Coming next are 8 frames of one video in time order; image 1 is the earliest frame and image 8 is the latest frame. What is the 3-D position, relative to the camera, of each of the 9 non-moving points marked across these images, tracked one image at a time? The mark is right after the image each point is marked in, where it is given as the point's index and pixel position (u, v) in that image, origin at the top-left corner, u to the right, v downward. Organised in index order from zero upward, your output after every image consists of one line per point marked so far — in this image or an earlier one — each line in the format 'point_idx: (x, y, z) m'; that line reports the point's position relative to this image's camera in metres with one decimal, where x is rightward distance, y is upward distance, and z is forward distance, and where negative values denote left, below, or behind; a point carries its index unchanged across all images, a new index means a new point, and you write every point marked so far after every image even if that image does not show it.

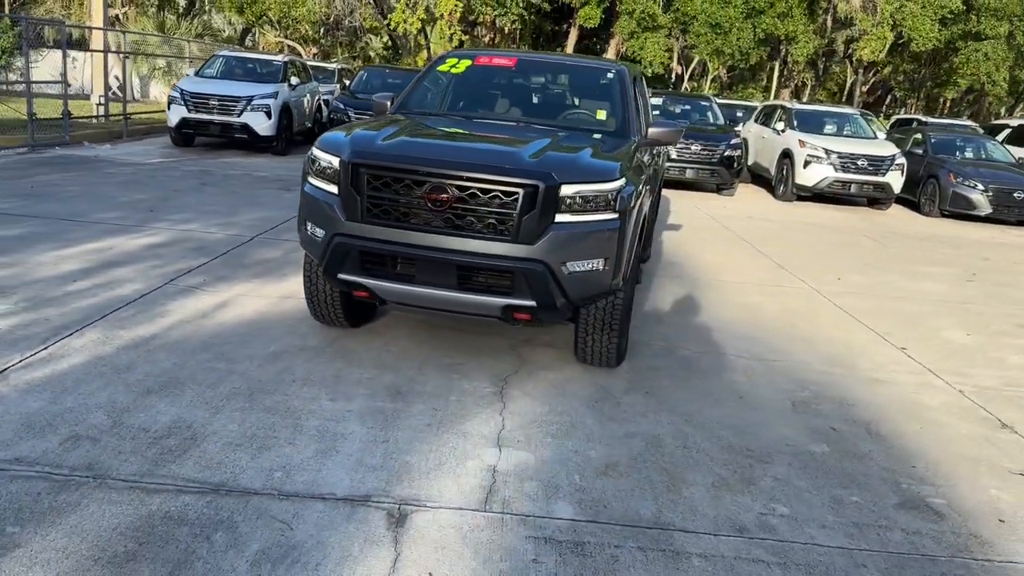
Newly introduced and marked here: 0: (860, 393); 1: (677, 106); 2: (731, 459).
0: (+2.1, -0.6, +5.1) m
1: (+3.2, +3.5, +16.2) m
2: (+1.0, -0.8, +4.0) m
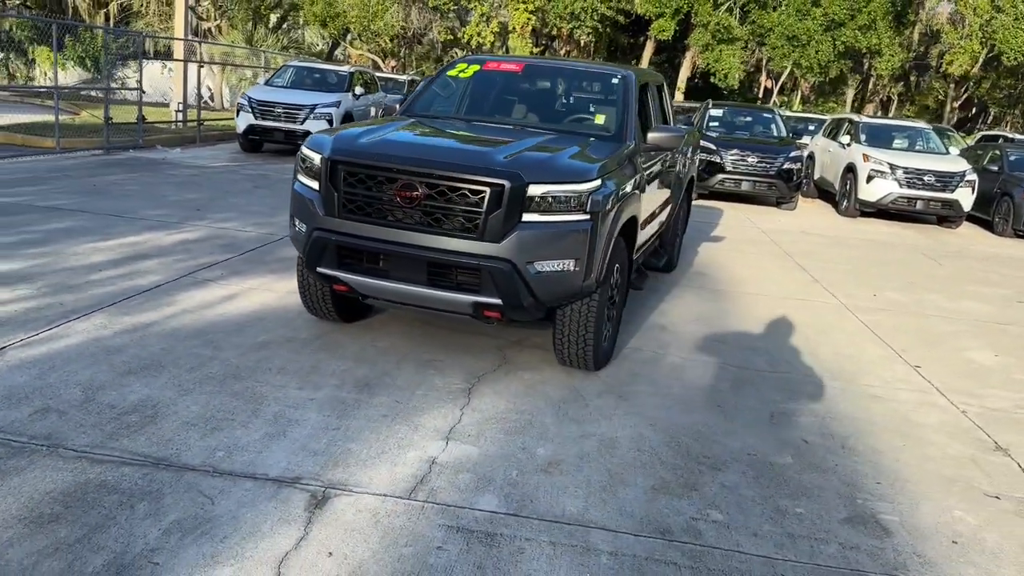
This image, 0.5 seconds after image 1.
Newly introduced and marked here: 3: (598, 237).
0: (+2.0, -0.7, +4.9) m
1: (+4.3, +3.2, +15.9) m
2: (+0.8, -0.8, +3.9) m
3: (+0.5, +0.3, +4.5) m
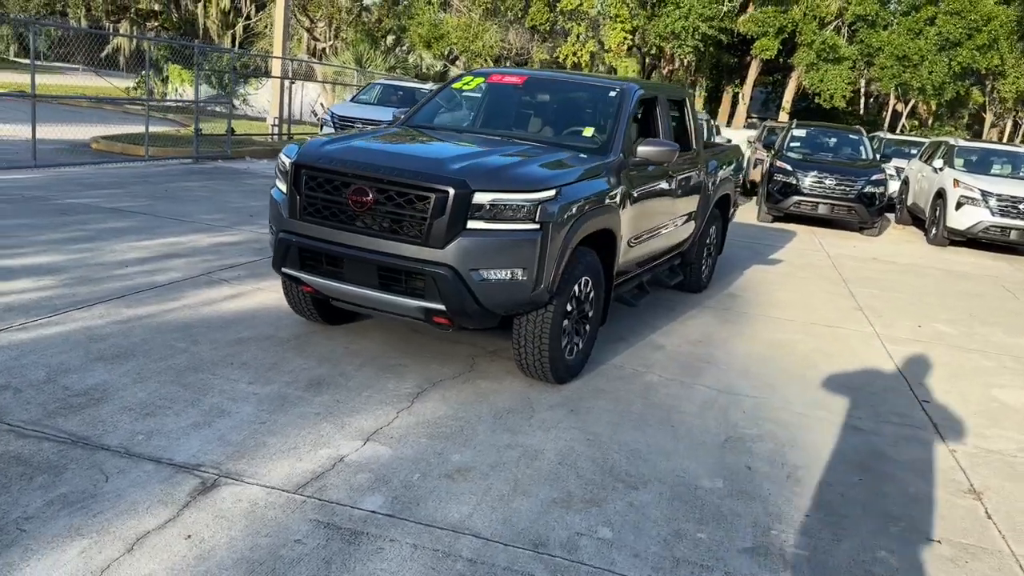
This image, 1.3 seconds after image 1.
0: (+1.7, -0.8, +4.6) m
1: (+5.7, +2.7, +15.3) m
2: (+0.4, -0.9, +3.8) m
3: (+0.2, +0.2, +4.5) m
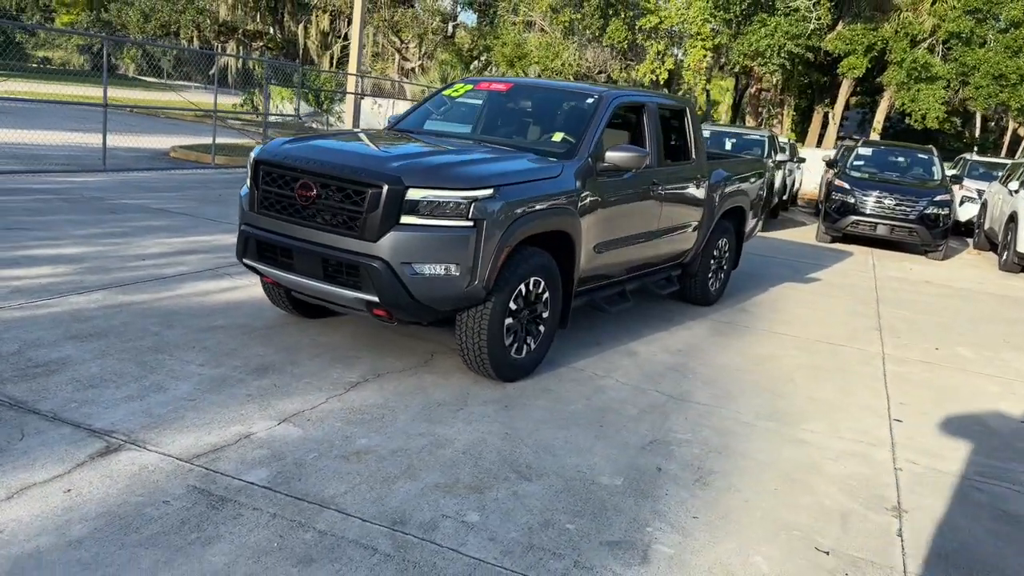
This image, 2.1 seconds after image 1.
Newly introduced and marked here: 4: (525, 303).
0: (+1.3, -0.9, +4.5) m
1: (+6.7, +2.3, +14.7) m
2: (-0.1, -0.8, +3.9) m
3: (-0.2, +0.2, +4.6) m
4: (+0.1, -0.1, +5.1) m
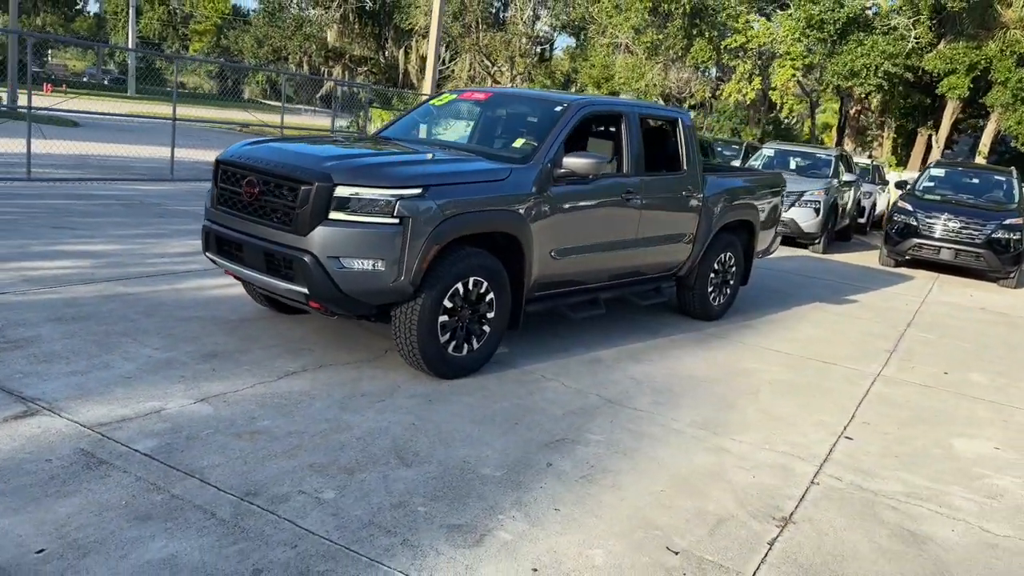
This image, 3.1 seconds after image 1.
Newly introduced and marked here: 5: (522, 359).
0: (+0.8, -0.9, +4.5) m
1: (+7.6, +1.8, +13.9) m
2: (-0.7, -0.8, +4.0) m
3: (-0.6, +0.3, +4.8) m
4: (-0.3, -0.1, +5.2) m
5: (+0.1, -0.5, +5.8) m
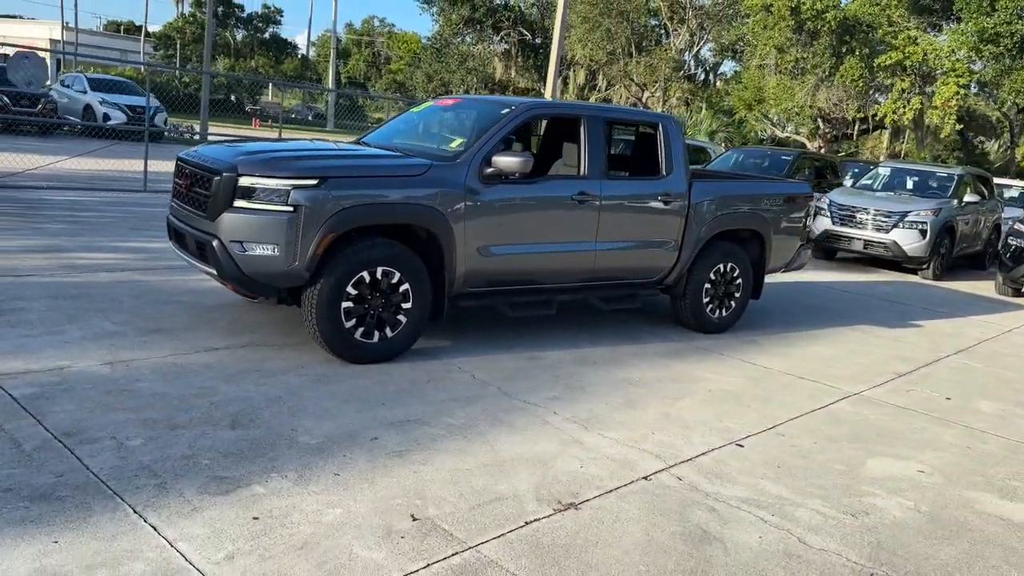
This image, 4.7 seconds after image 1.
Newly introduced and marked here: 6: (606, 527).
0: (0.0, -0.8, +4.5) m
1: (+8.8, +1.3, +12.2) m
2: (-1.5, -0.7, +4.3) m
3: (-1.3, +0.4, +5.1) m
4: (-0.9, 0.0, +5.4) m
5: (-0.4, -0.4, +6.0) m
6: (+0.4, -1.0, +3.6) m
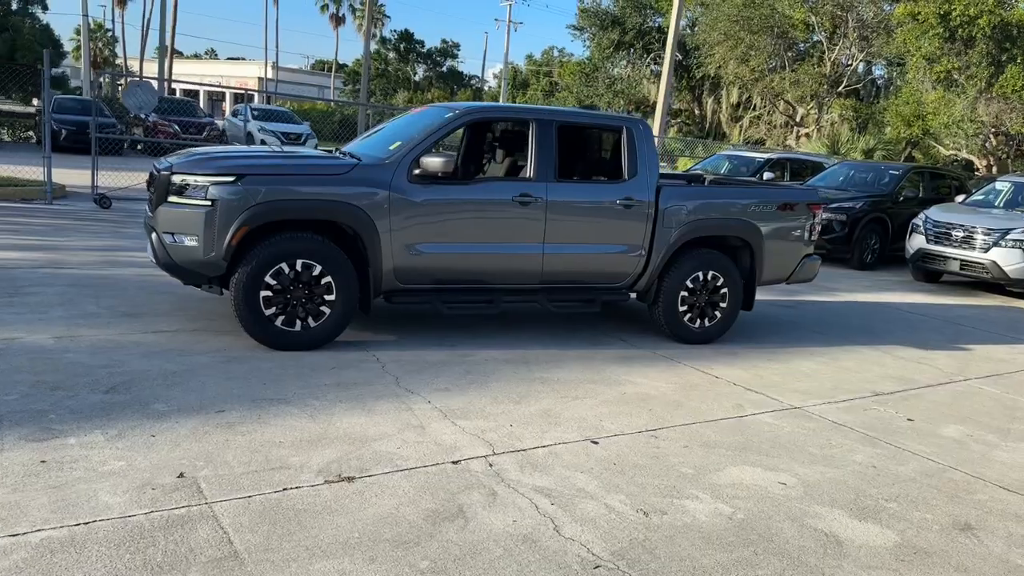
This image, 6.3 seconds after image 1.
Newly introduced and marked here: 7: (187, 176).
0: (-0.9, -0.7, +4.6) m
1: (+9.5, +0.9, +10.3) m
2: (-2.4, -0.6, +4.9) m
3: (-1.9, +0.4, +5.6) m
4: (-1.5, 0.0, +5.8) m
5: (-0.9, -0.4, +6.2) m
6: (-0.7, -0.9, +3.7) m
7: (-2.2, +0.7, +5.7) m
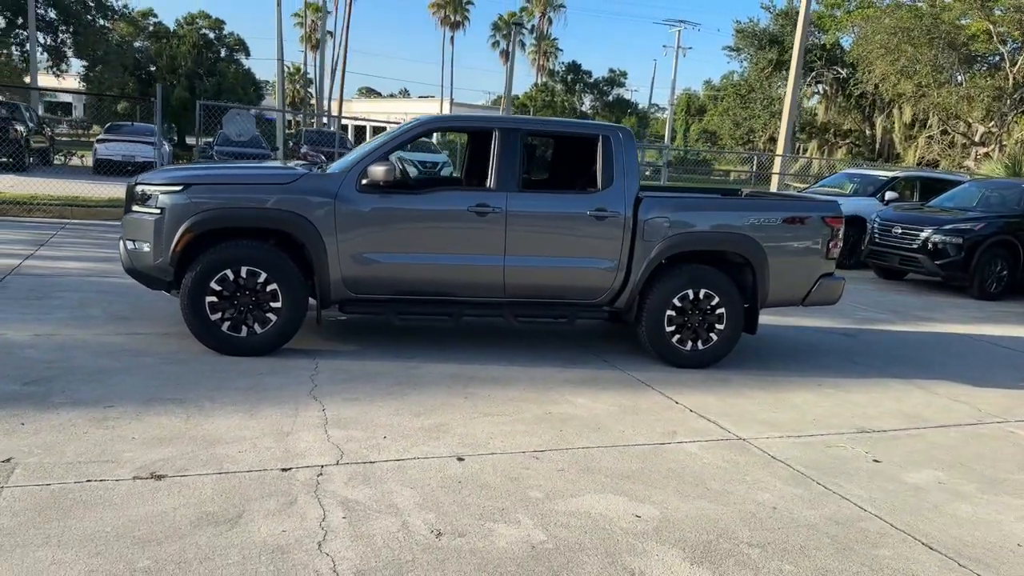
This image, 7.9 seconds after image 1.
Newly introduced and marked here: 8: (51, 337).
0: (-1.6, -0.8, +4.7) m
1: (+9.8, +0.5, +8.0) m
2: (-3.0, -0.5, +5.2) m
3: (-2.4, +0.4, +5.8) m
4: (-1.9, 0.0, +6.0) m
5: (-1.3, -0.5, +6.2) m
6: (-1.6, -0.9, +3.7) m
7: (-2.6, +0.7, +6.0) m
8: (-3.4, -0.4, +6.2) m
